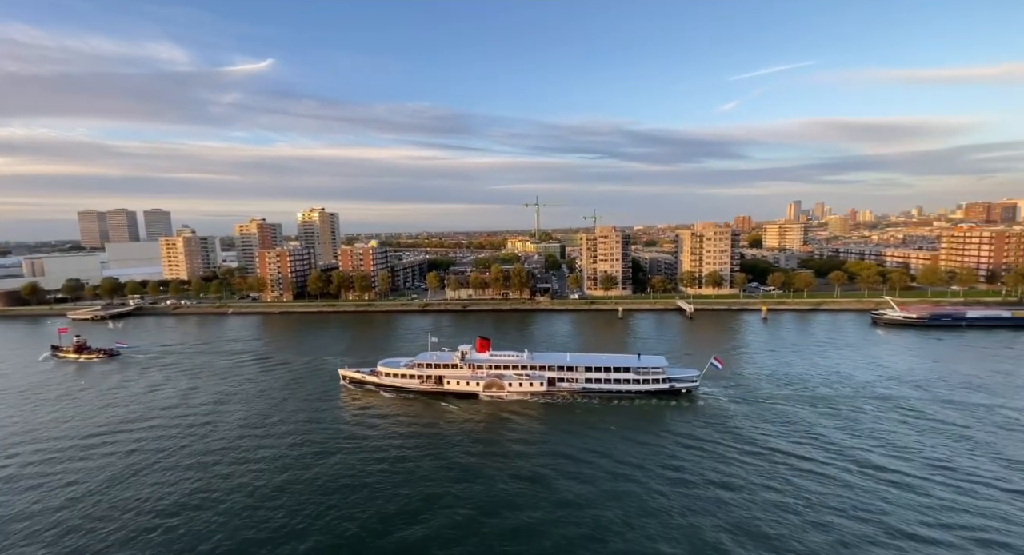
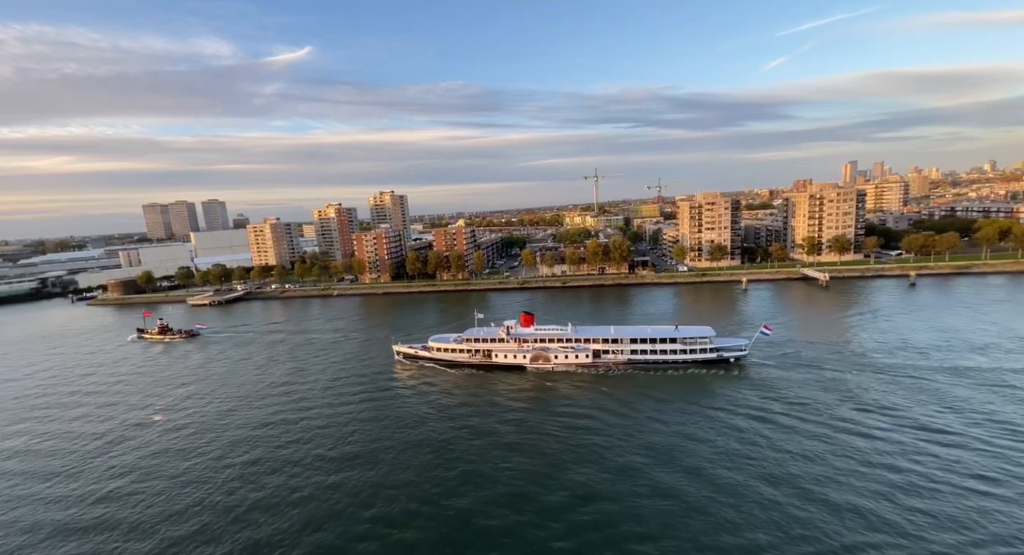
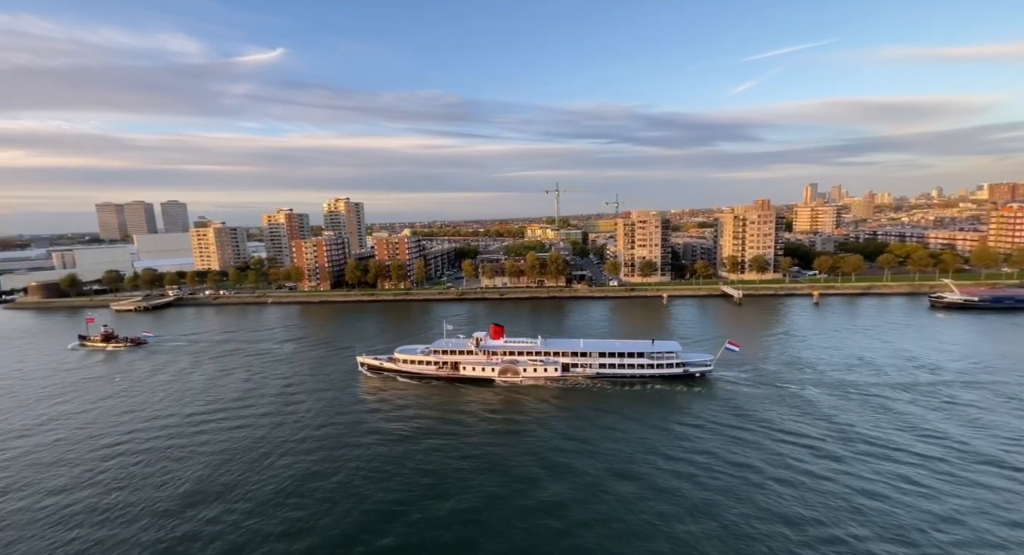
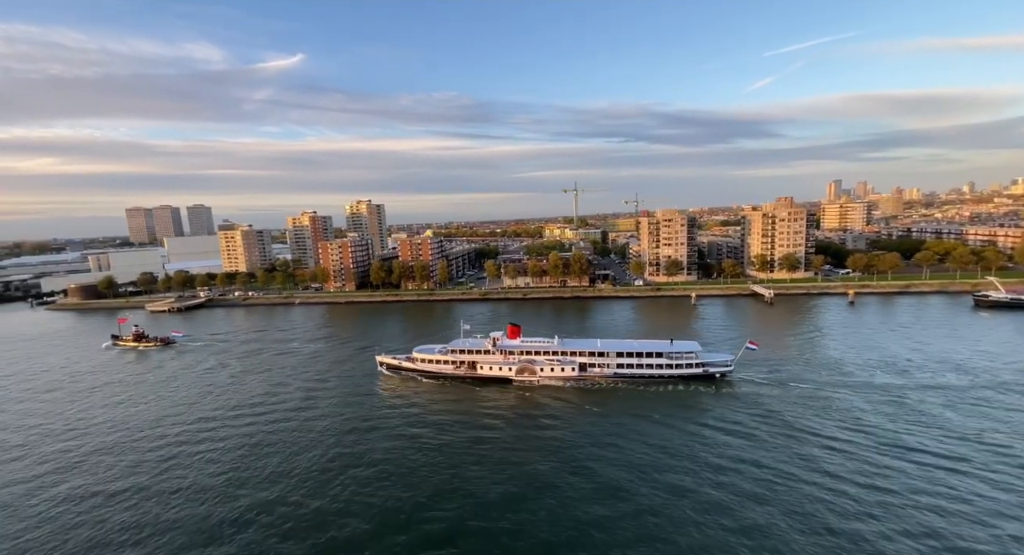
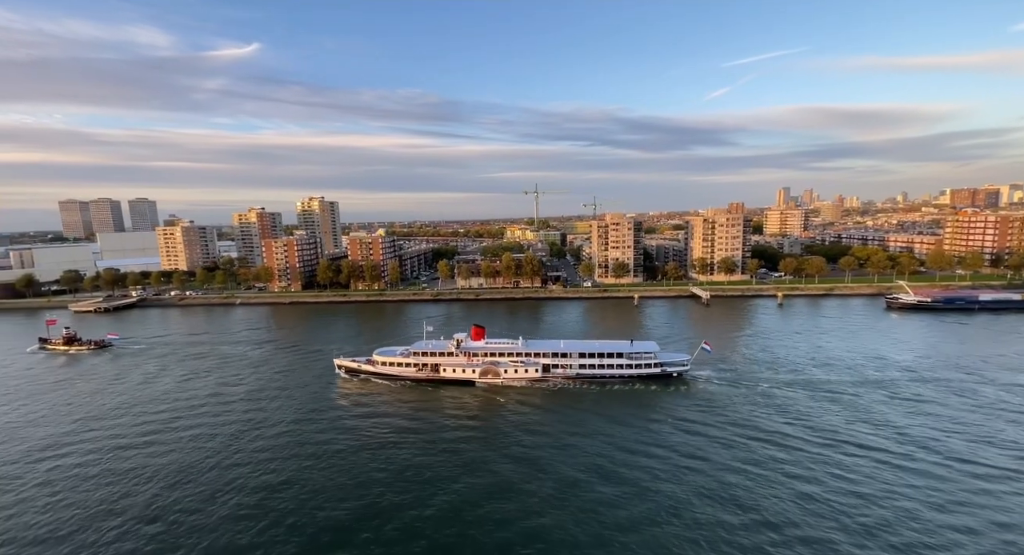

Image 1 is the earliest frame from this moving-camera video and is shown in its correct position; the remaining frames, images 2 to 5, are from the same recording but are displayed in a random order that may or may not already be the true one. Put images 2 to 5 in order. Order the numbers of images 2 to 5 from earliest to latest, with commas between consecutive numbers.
5, 3, 4, 2
